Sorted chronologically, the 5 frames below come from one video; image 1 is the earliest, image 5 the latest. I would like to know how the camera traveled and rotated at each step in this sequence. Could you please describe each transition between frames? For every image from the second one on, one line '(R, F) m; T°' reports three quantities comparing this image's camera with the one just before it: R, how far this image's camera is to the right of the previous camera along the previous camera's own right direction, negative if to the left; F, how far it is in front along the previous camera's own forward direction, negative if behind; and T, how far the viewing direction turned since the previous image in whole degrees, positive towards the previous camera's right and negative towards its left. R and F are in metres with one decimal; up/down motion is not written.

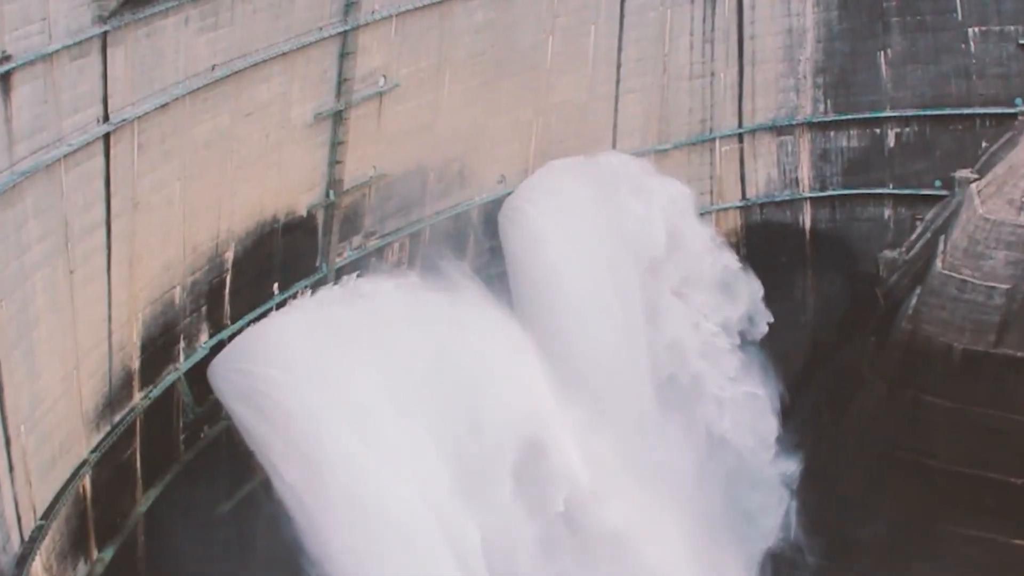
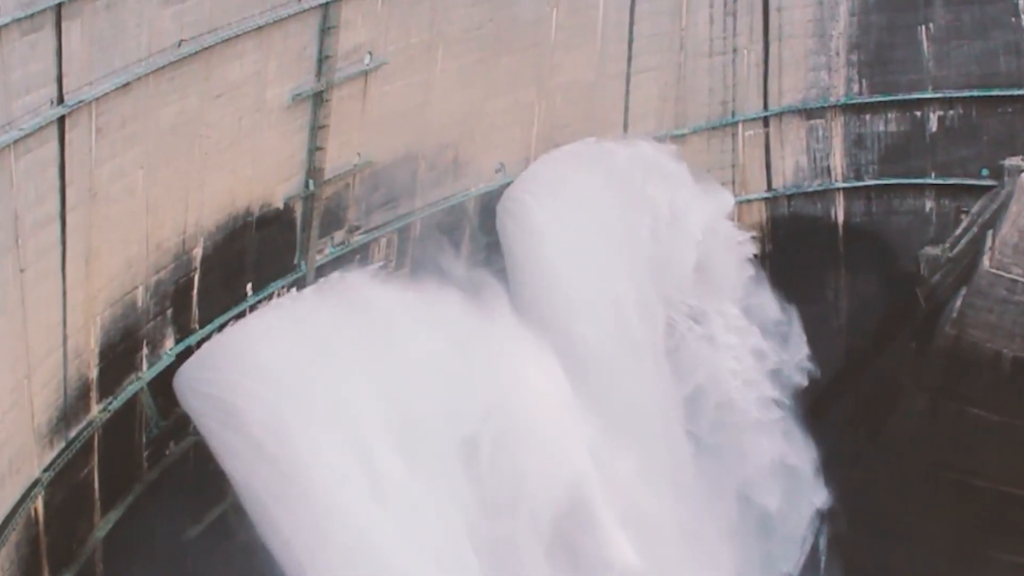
(0.0, +1.1) m; 0°
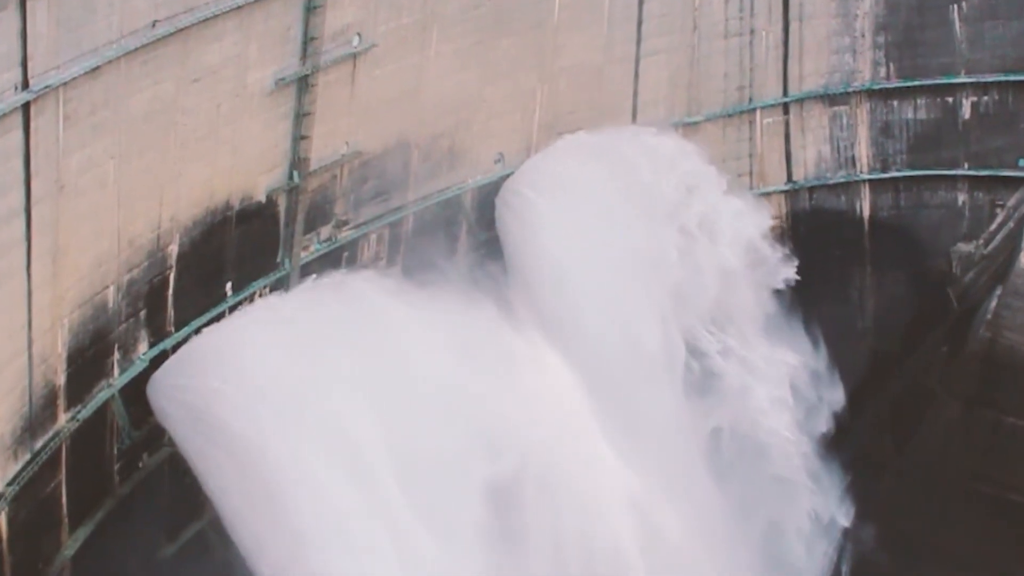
(0.0, +0.7) m; 0°
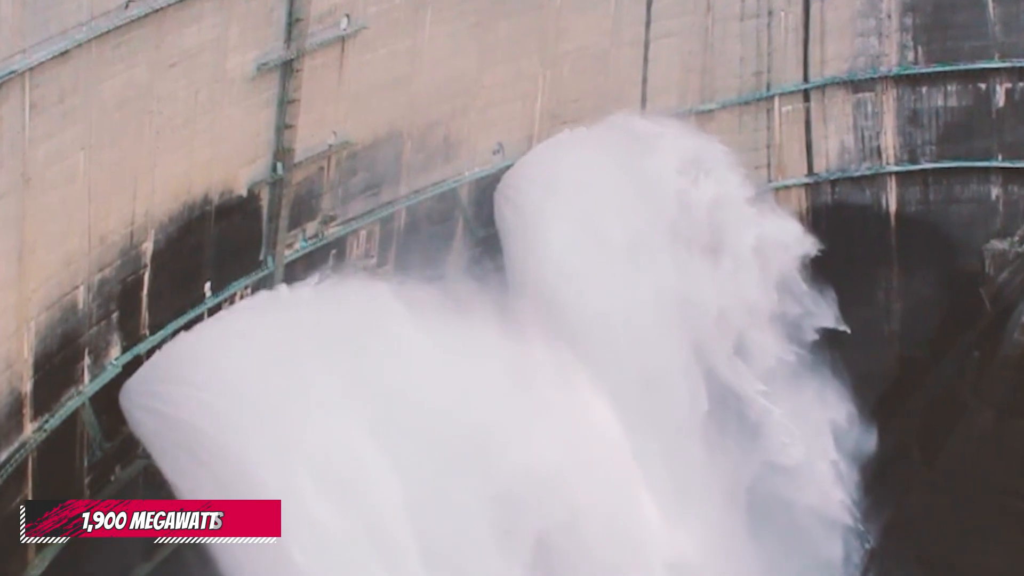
(0.0, +0.6) m; 0°
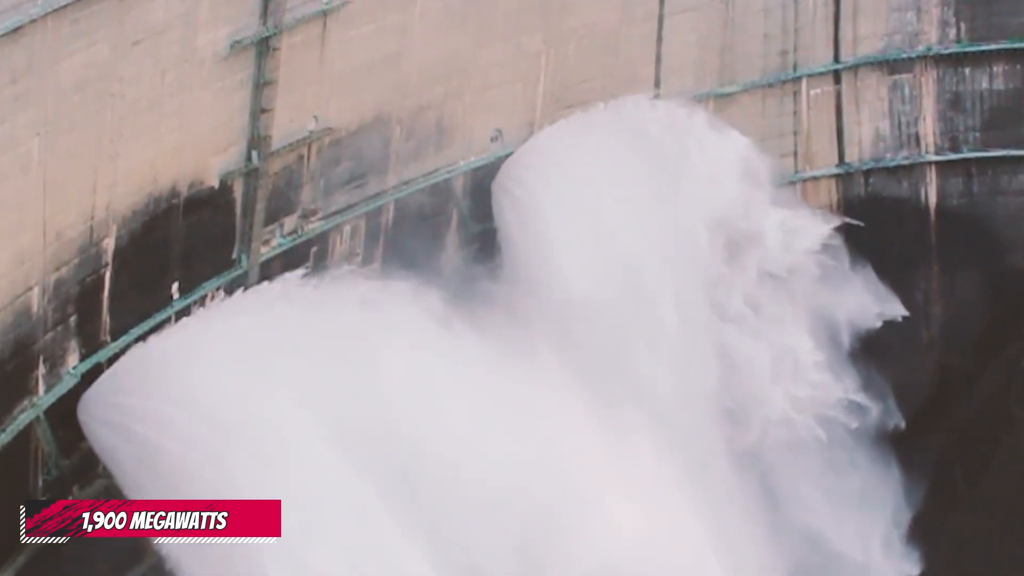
(0.0, +0.8) m; 0°
